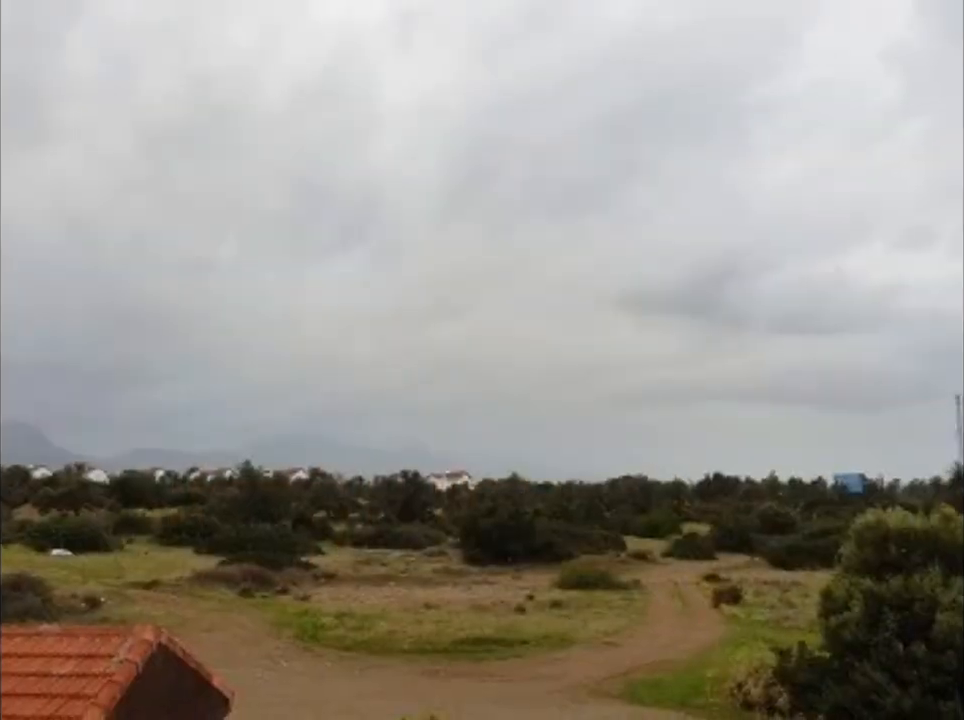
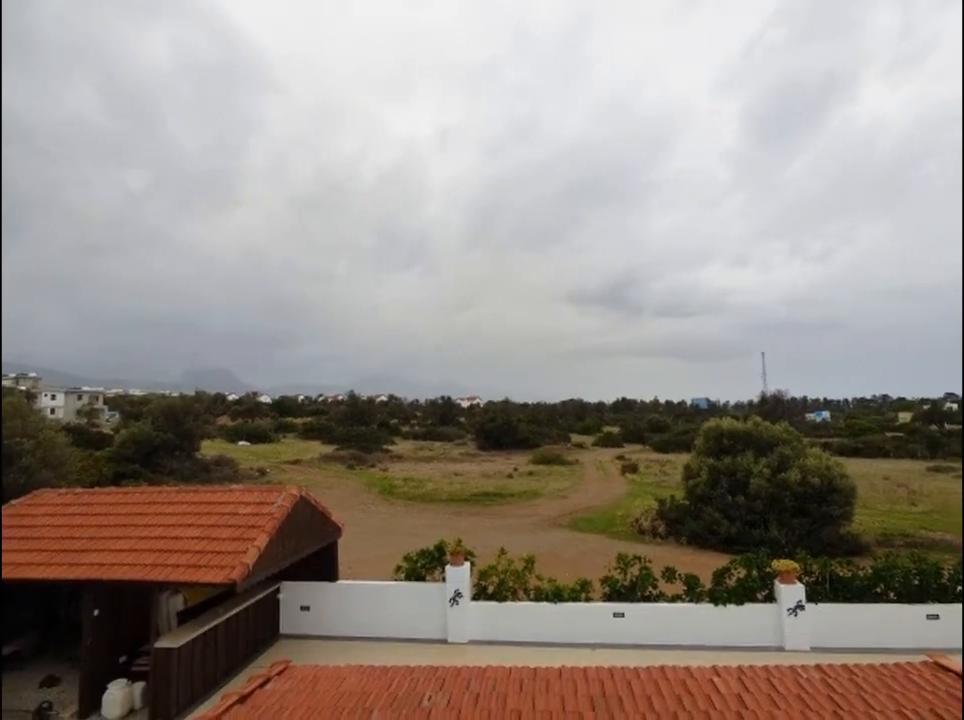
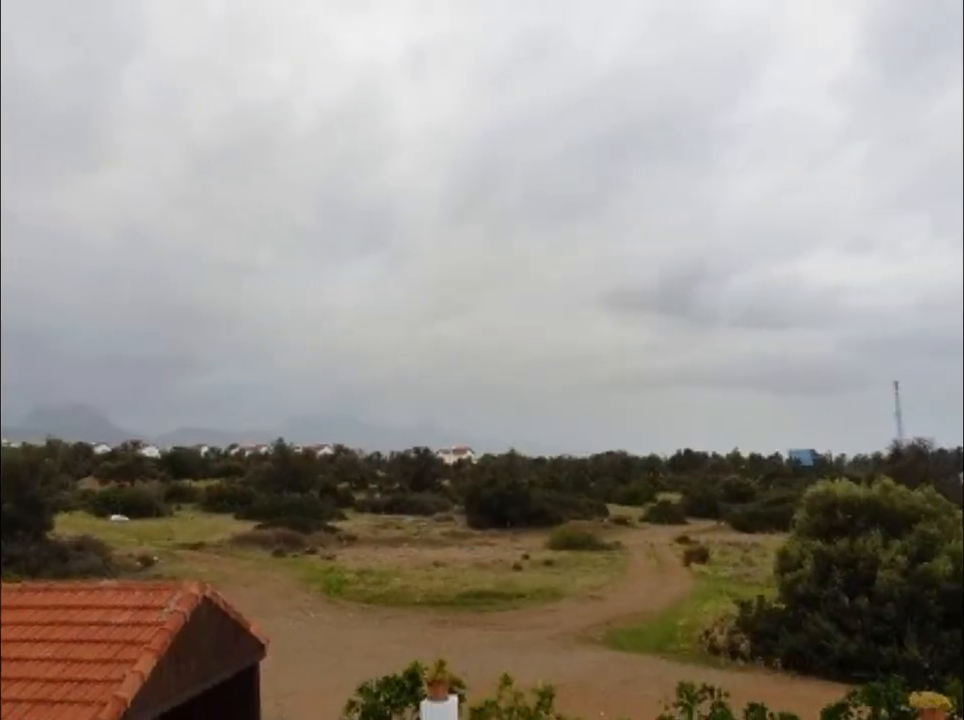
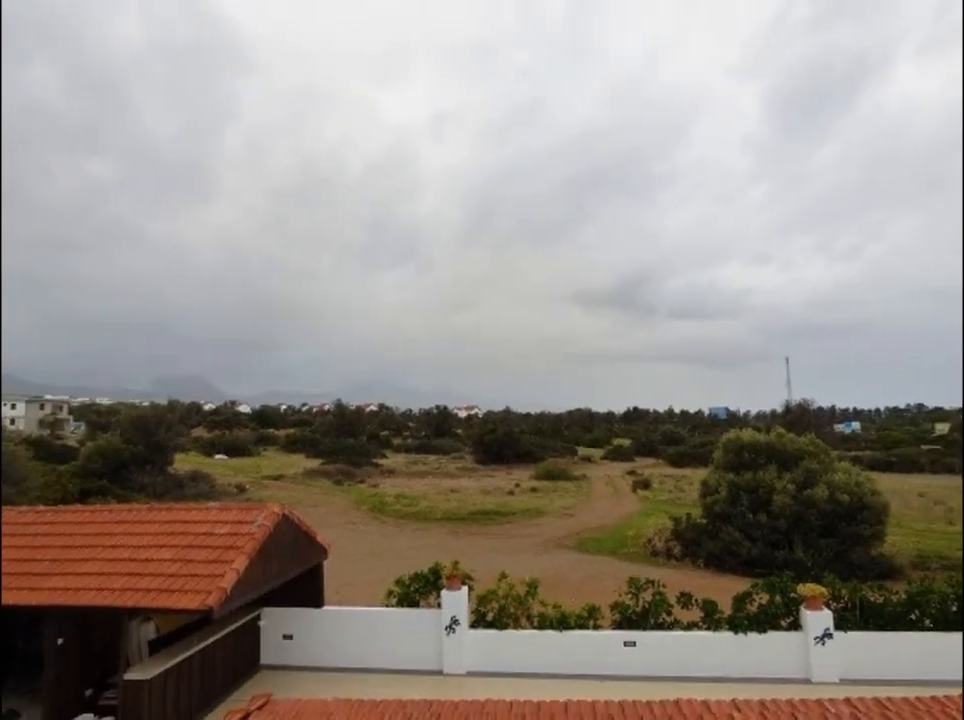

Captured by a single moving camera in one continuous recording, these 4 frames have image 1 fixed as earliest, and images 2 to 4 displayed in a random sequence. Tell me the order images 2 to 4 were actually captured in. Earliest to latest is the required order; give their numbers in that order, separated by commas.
3, 4, 2
